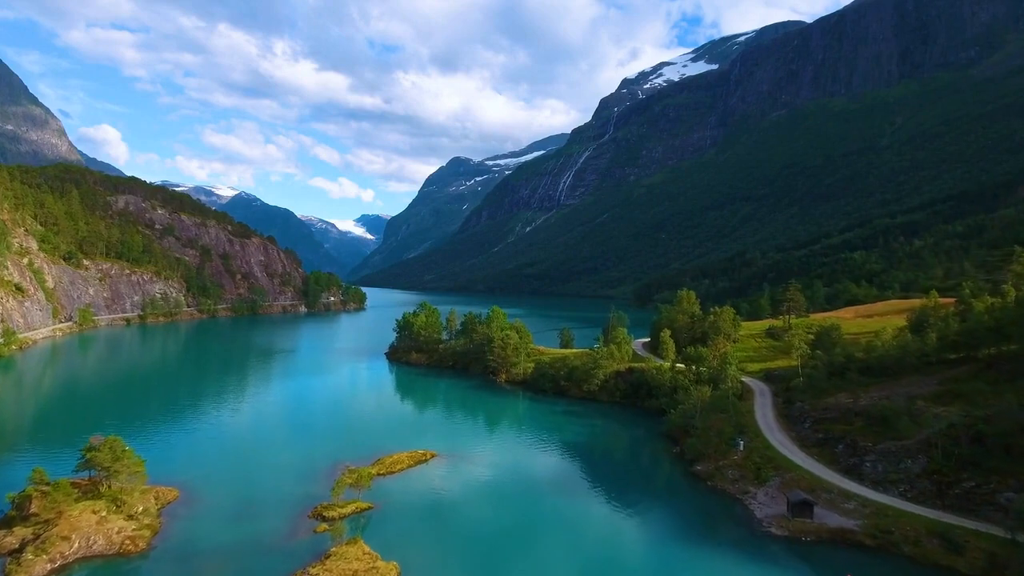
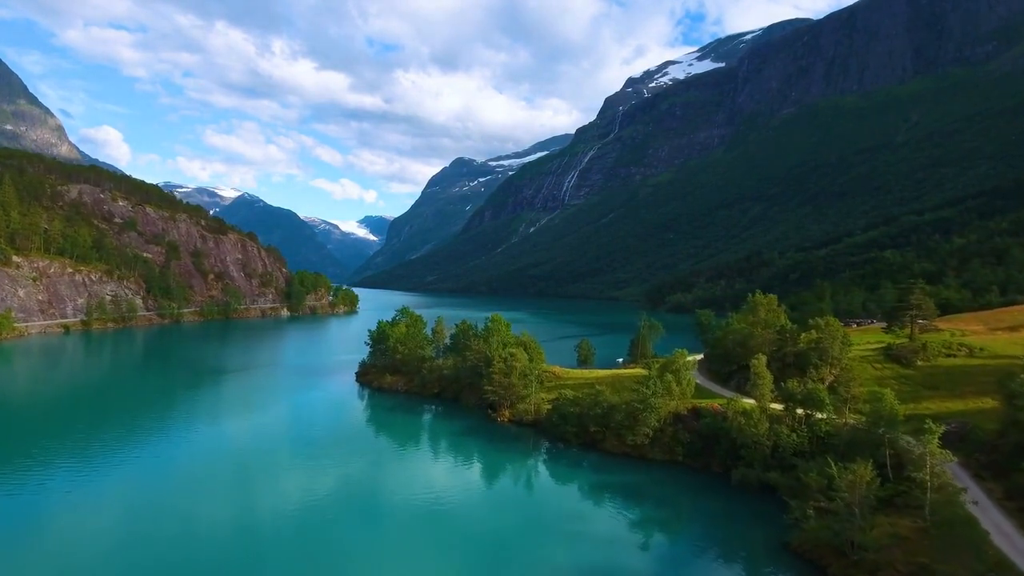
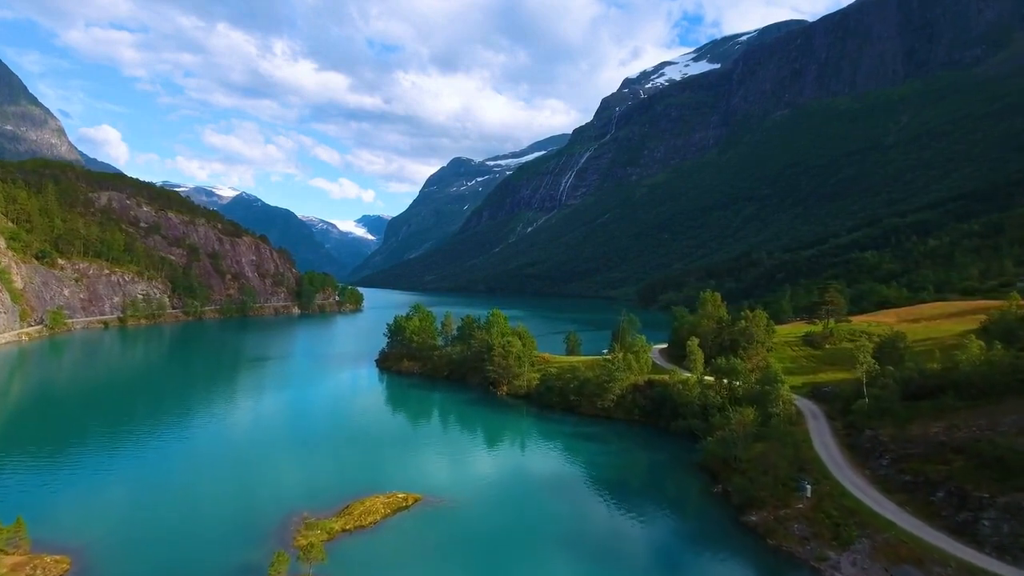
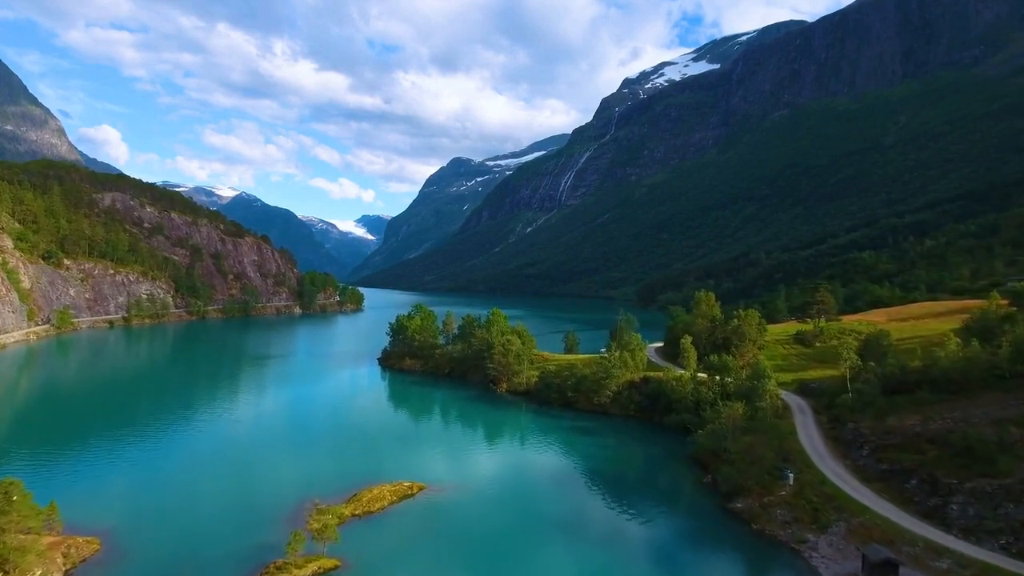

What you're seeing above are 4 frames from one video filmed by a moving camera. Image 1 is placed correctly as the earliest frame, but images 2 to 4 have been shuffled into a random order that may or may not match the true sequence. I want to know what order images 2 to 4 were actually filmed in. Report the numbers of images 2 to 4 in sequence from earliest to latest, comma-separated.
4, 3, 2
